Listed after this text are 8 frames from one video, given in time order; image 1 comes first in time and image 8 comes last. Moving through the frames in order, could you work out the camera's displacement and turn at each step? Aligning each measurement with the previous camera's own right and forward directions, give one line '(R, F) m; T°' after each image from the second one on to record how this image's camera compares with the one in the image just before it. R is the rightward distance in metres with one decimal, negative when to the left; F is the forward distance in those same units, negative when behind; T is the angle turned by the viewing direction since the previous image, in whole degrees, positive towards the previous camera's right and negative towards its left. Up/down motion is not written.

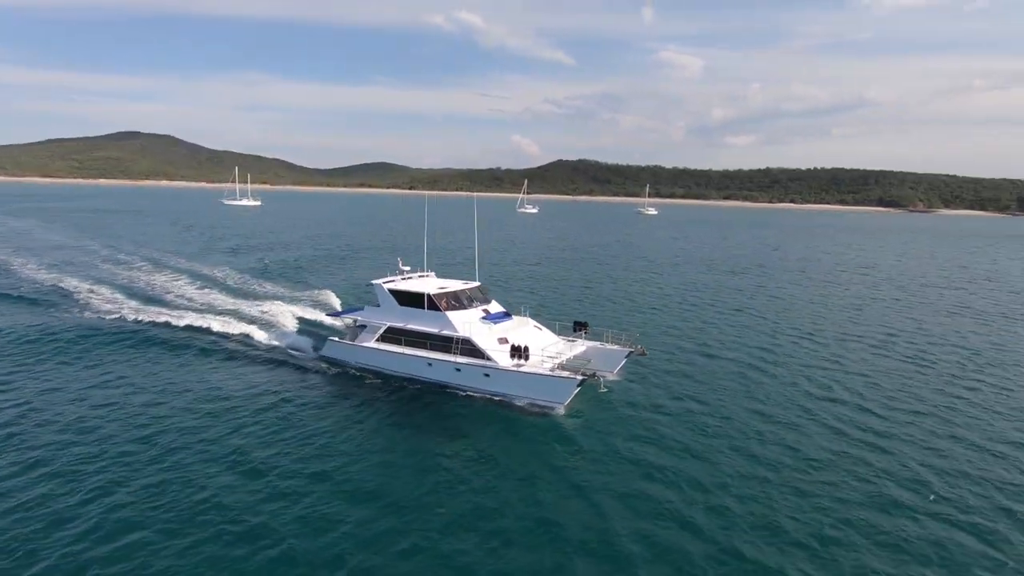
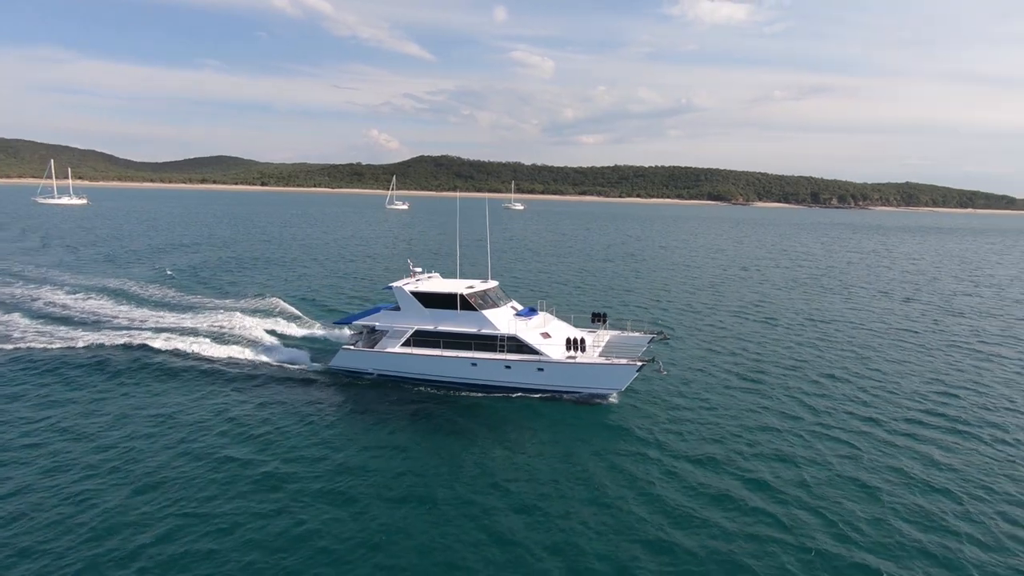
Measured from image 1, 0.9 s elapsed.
(-3.3, -1.9) m; +14°
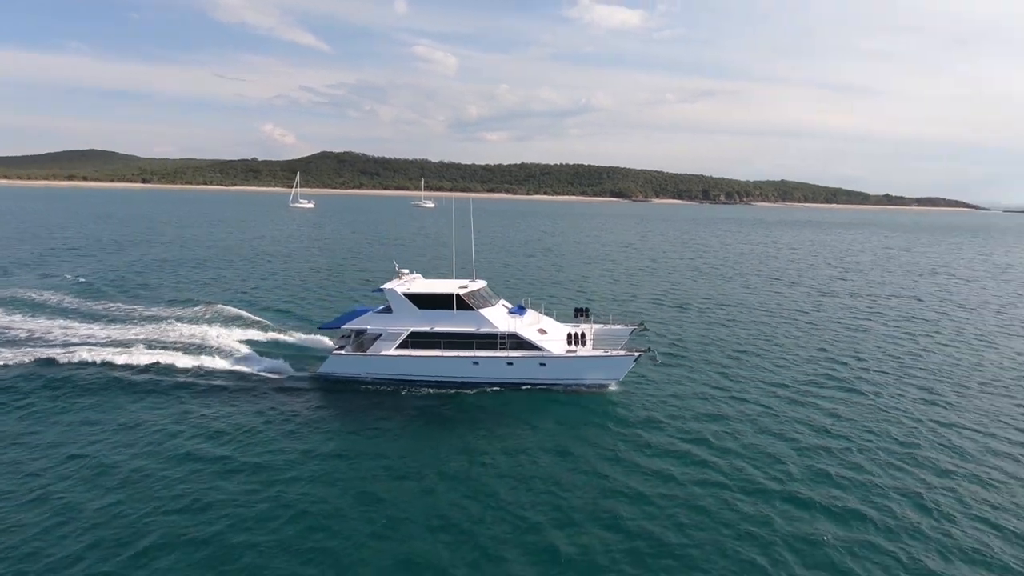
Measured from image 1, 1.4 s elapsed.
(-1.5, -0.9) m; +9°
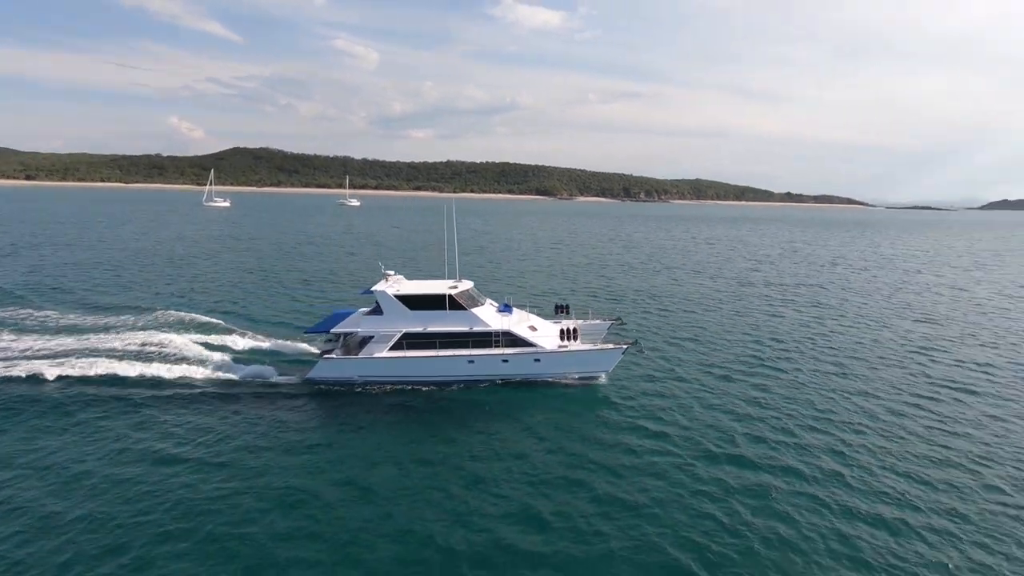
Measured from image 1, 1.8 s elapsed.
(+1.7, +1.8) m; -8°
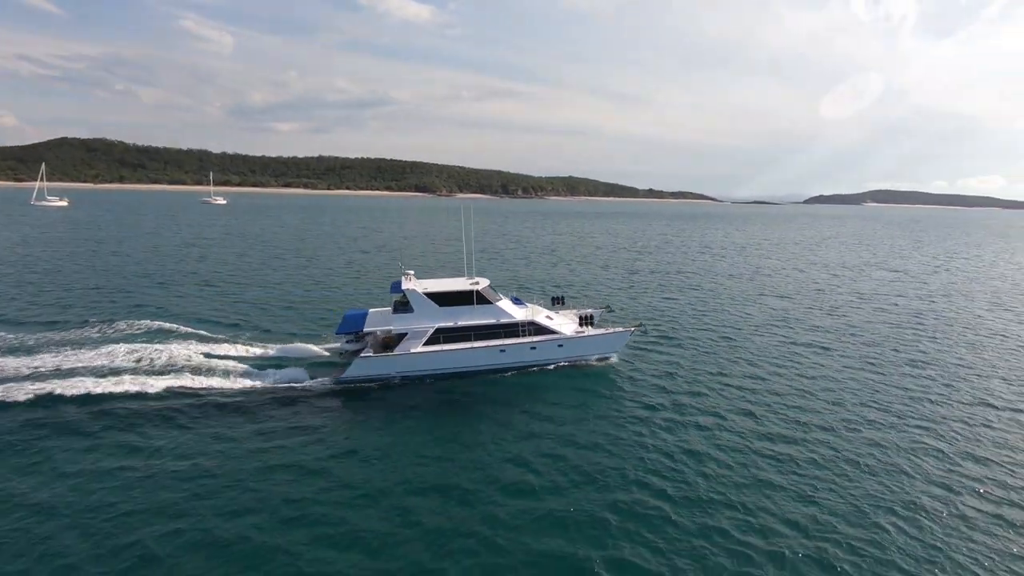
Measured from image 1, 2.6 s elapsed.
(-3.0, -1.9) m; +12°
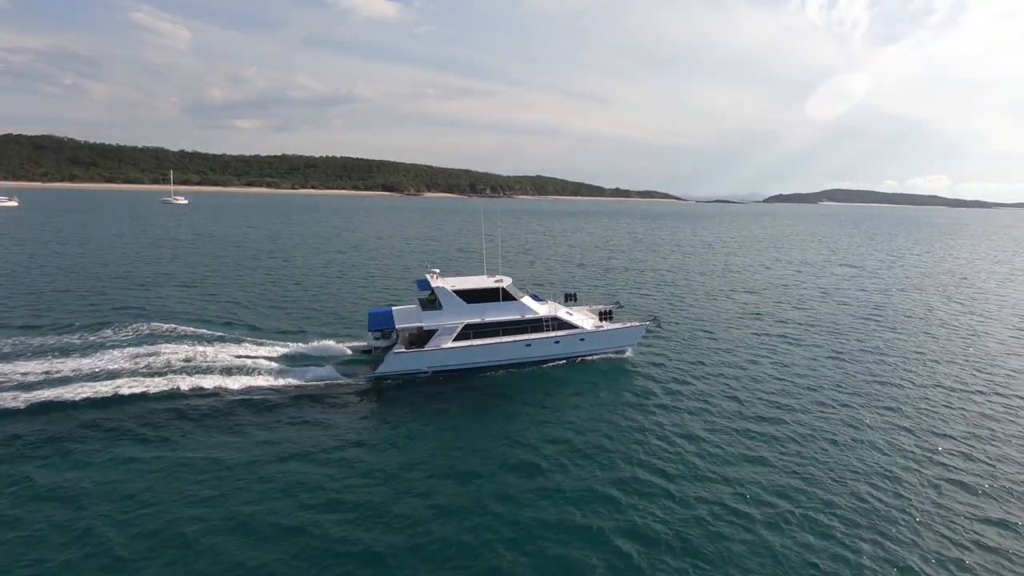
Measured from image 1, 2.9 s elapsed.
(+1.5, +0.6) m; -9°
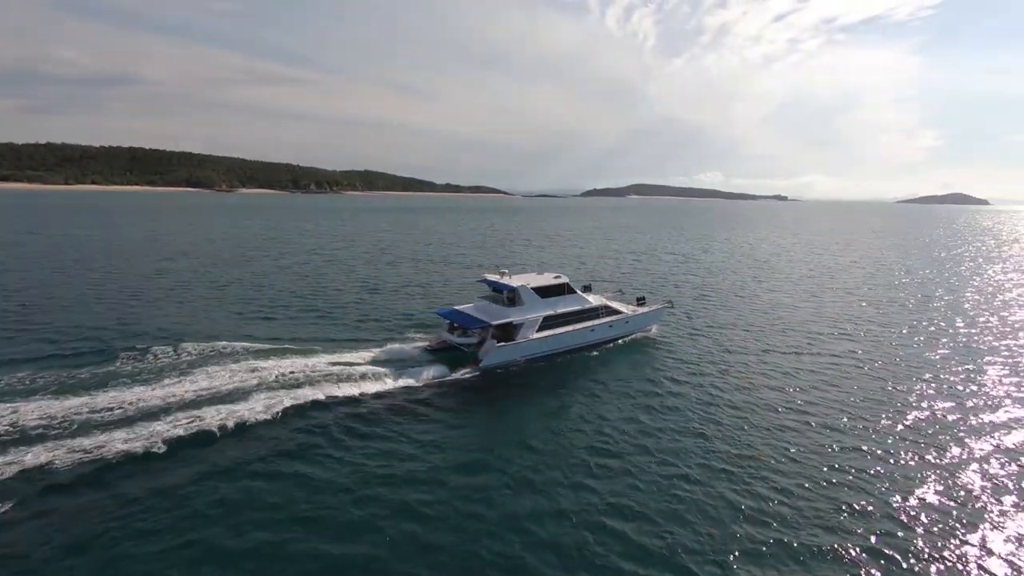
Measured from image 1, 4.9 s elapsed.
(-5.8, -1.5) m; +17°
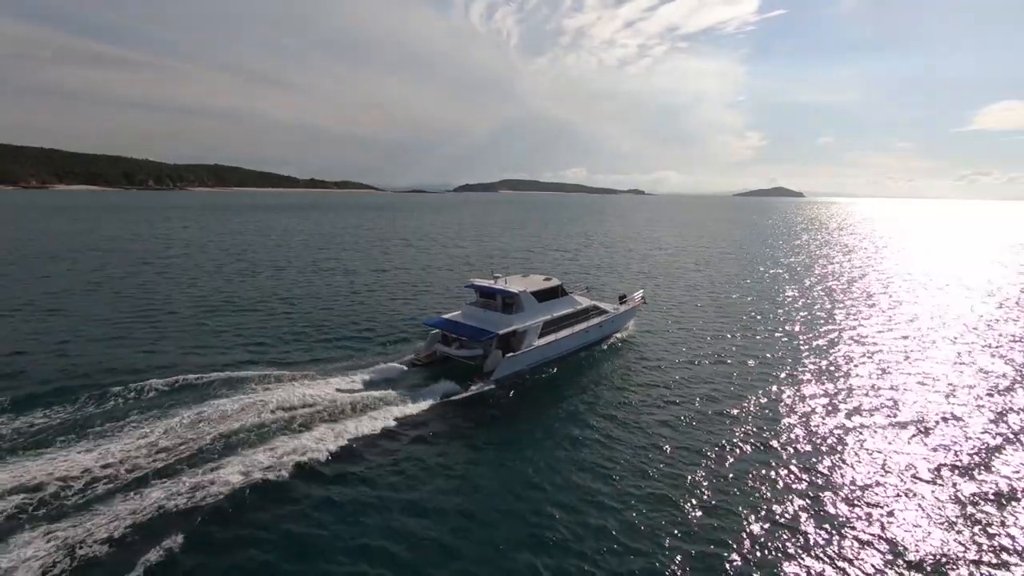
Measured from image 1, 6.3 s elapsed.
(-2.7, +1.6) m; +13°
